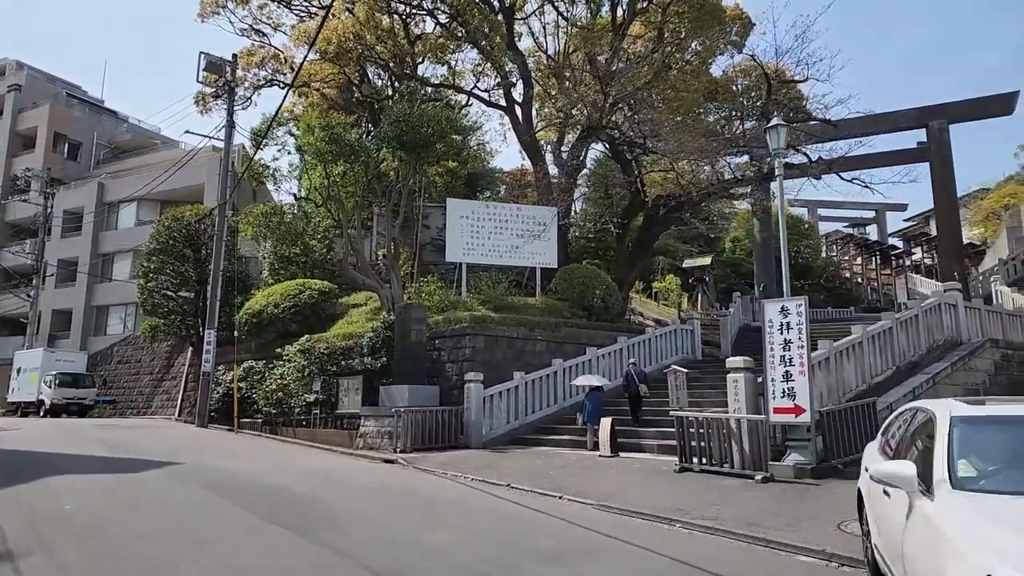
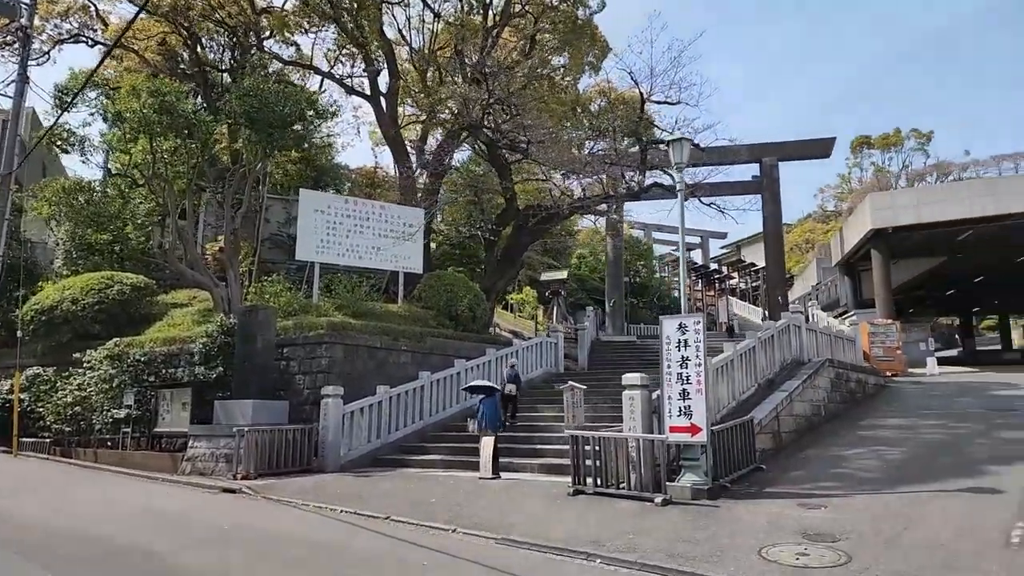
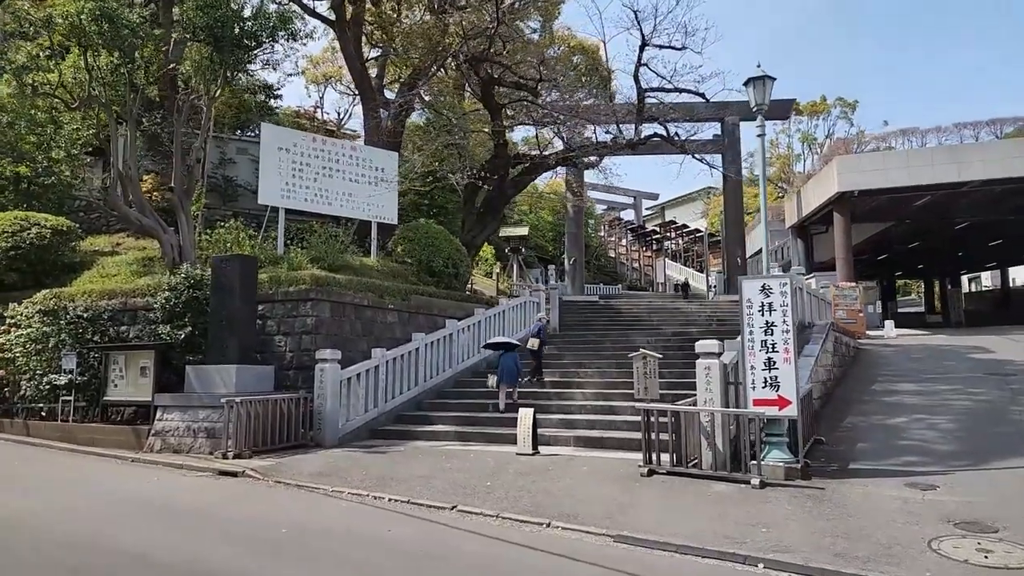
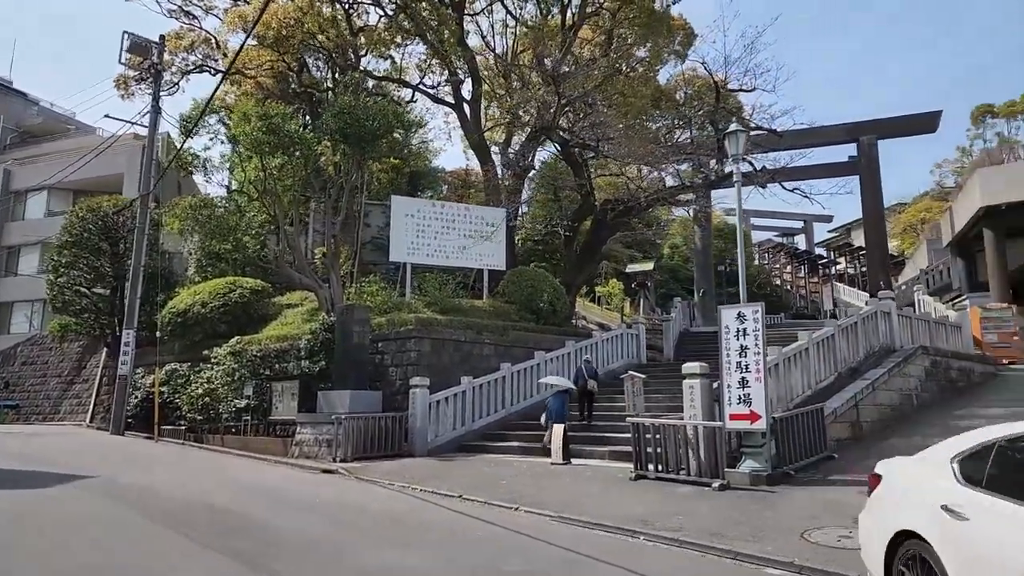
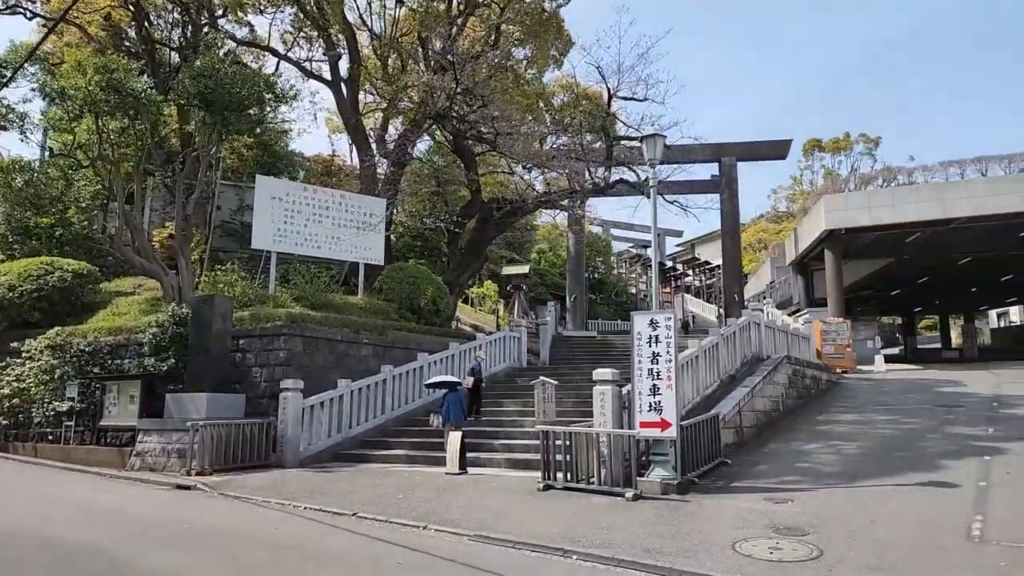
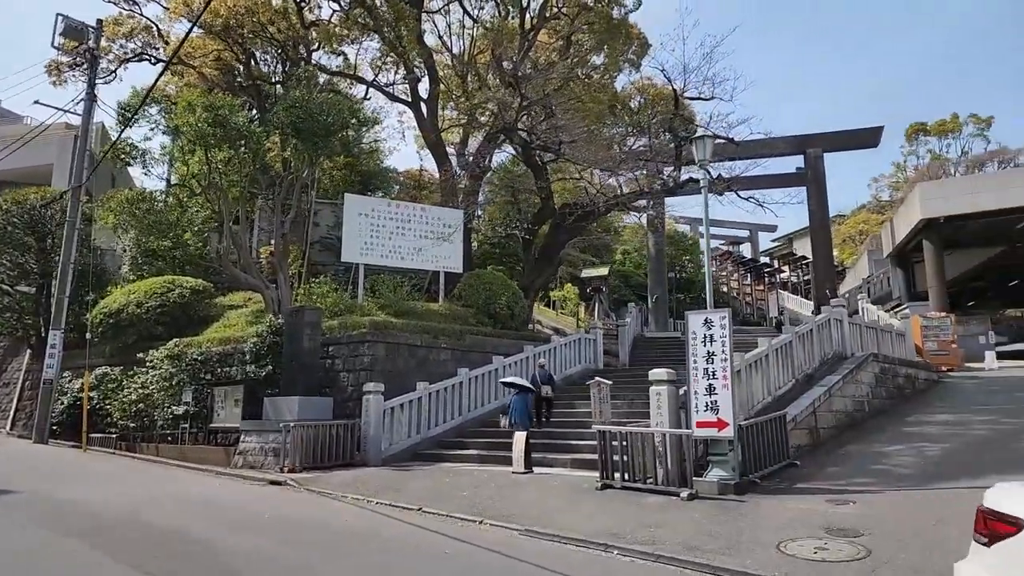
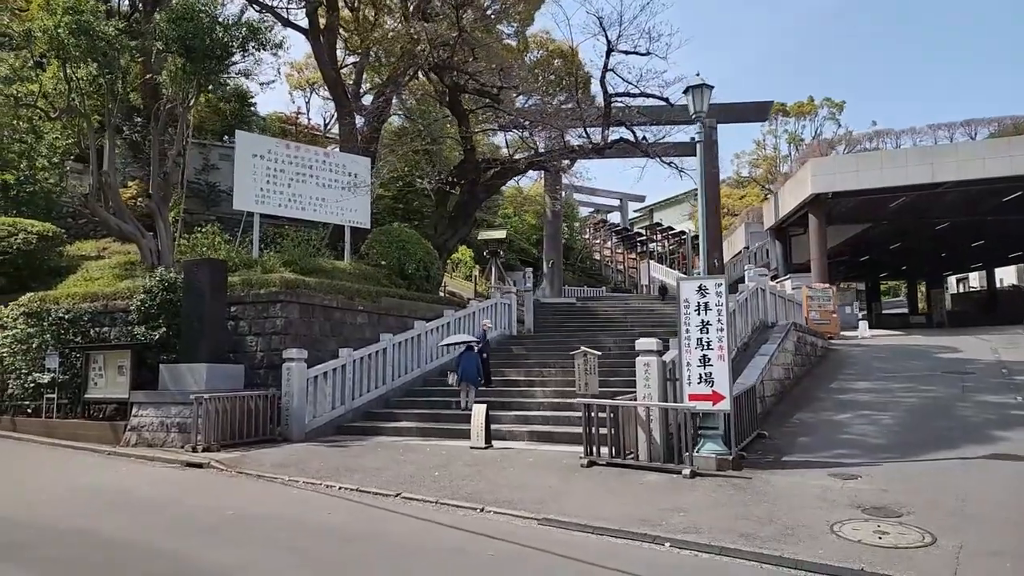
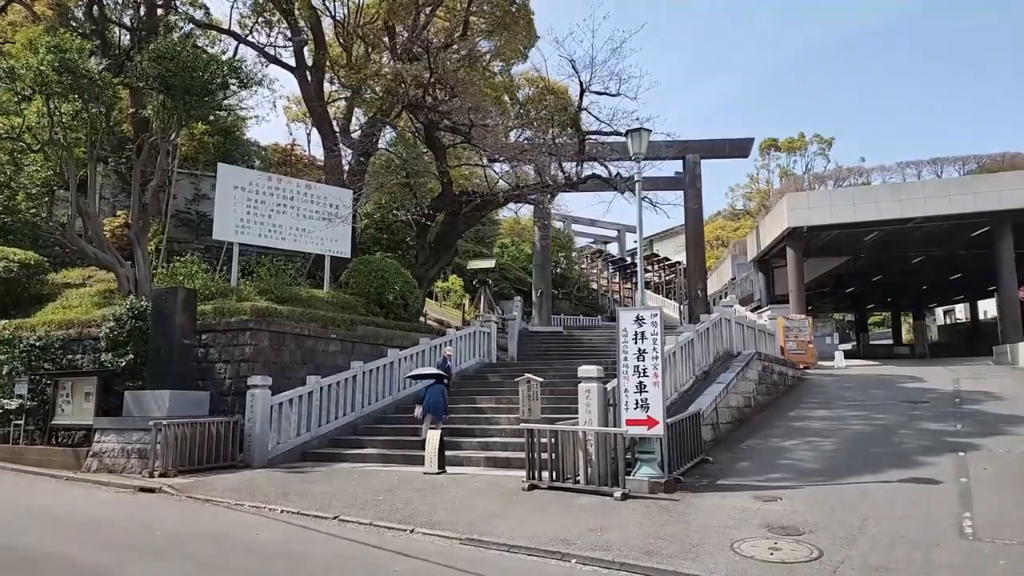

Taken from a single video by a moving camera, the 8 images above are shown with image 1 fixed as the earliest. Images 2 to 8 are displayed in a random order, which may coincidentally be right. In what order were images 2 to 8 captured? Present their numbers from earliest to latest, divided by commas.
4, 6, 2, 5, 8, 7, 3
